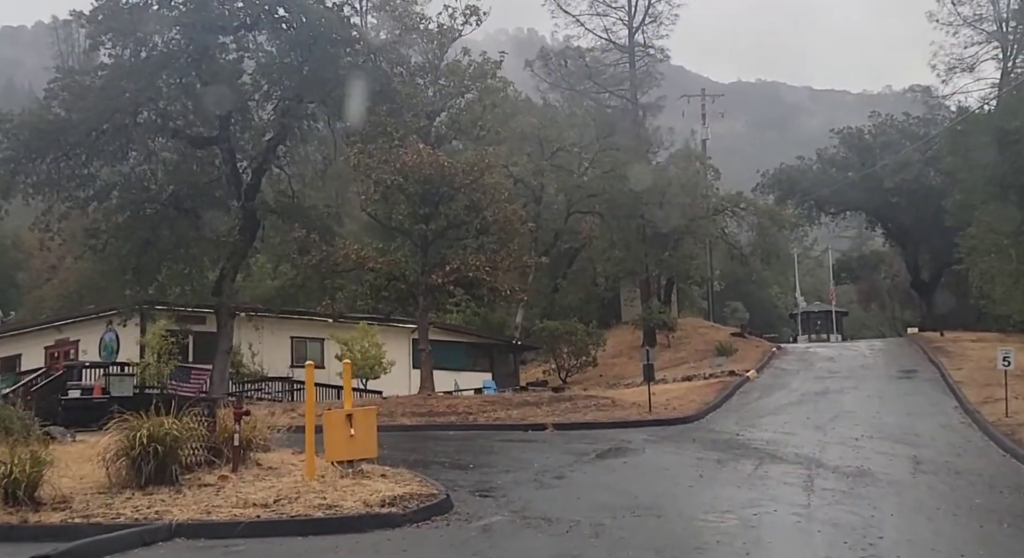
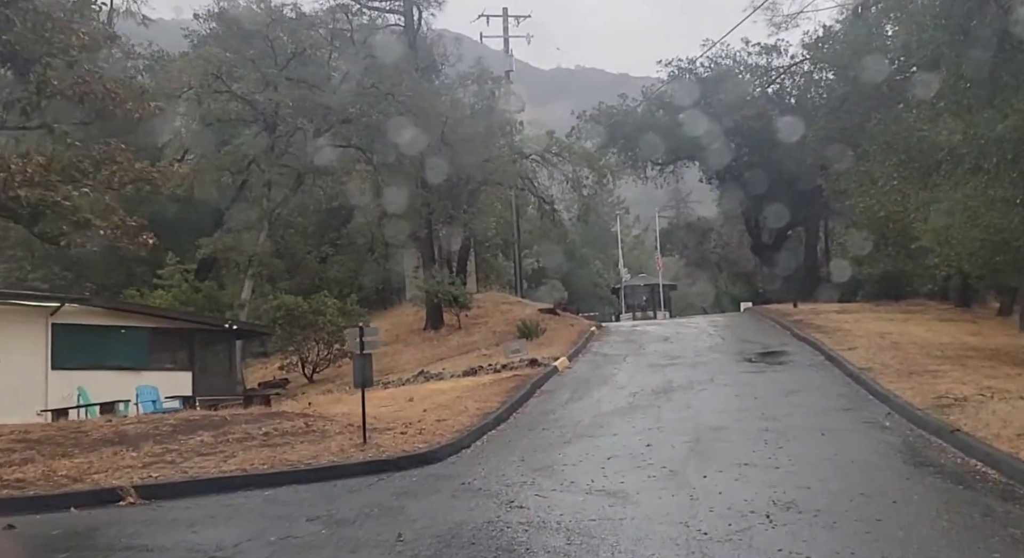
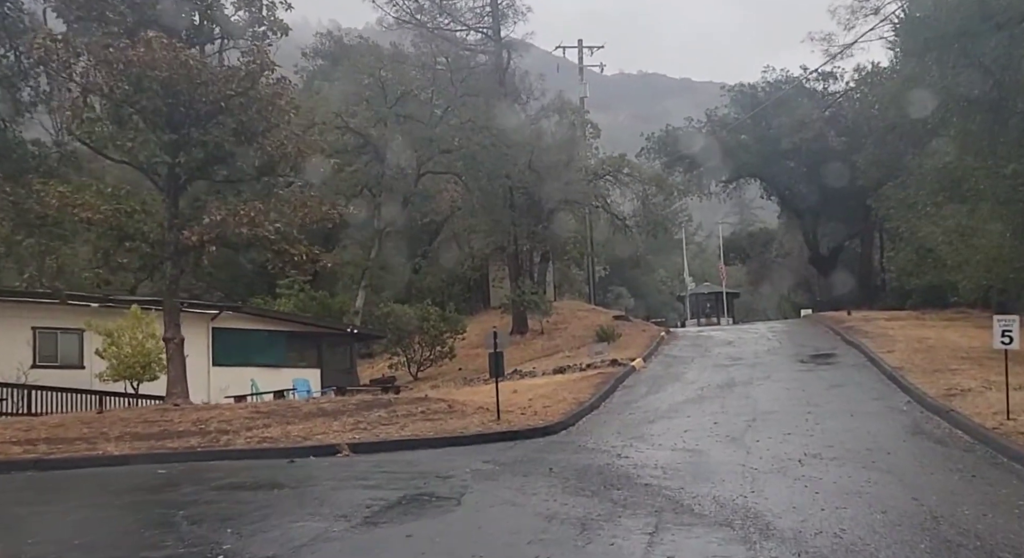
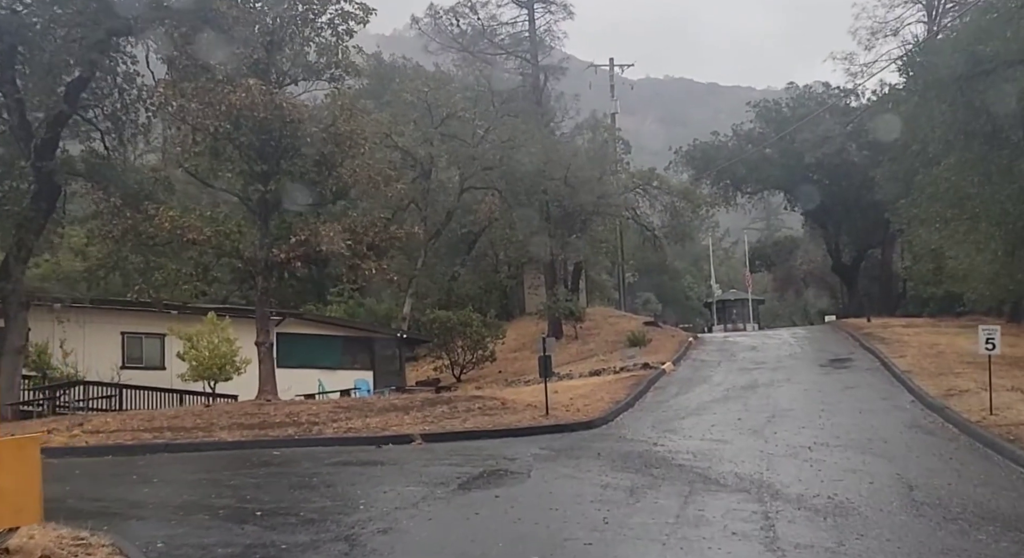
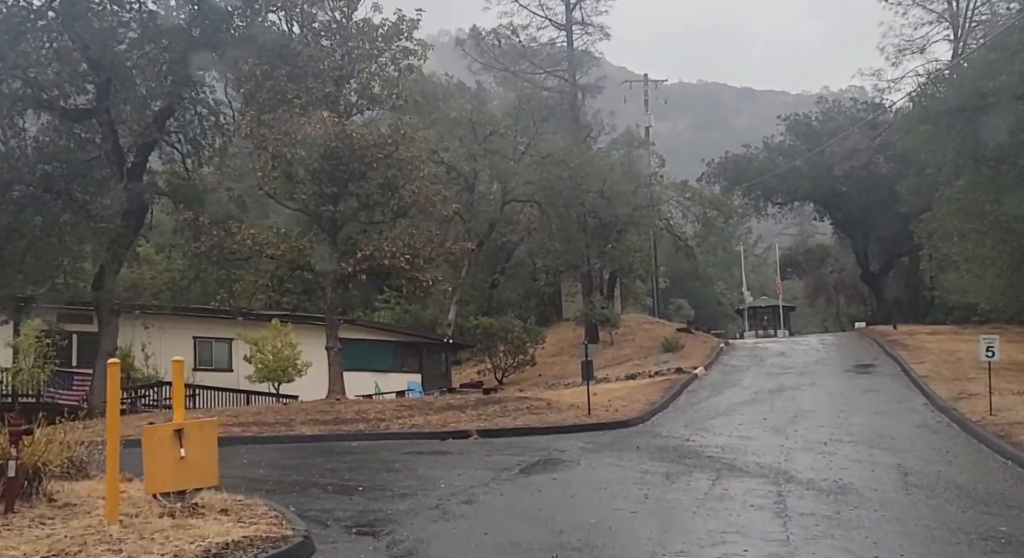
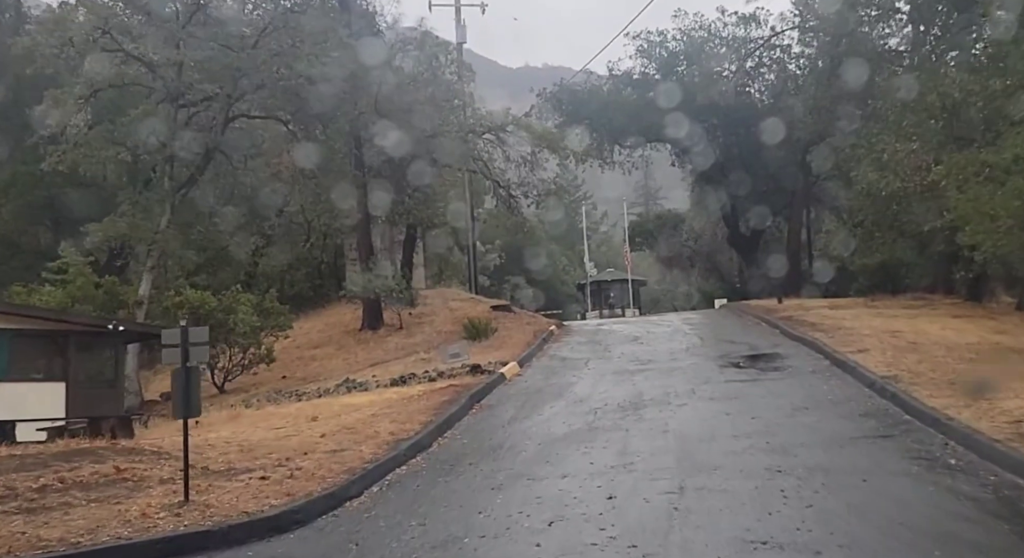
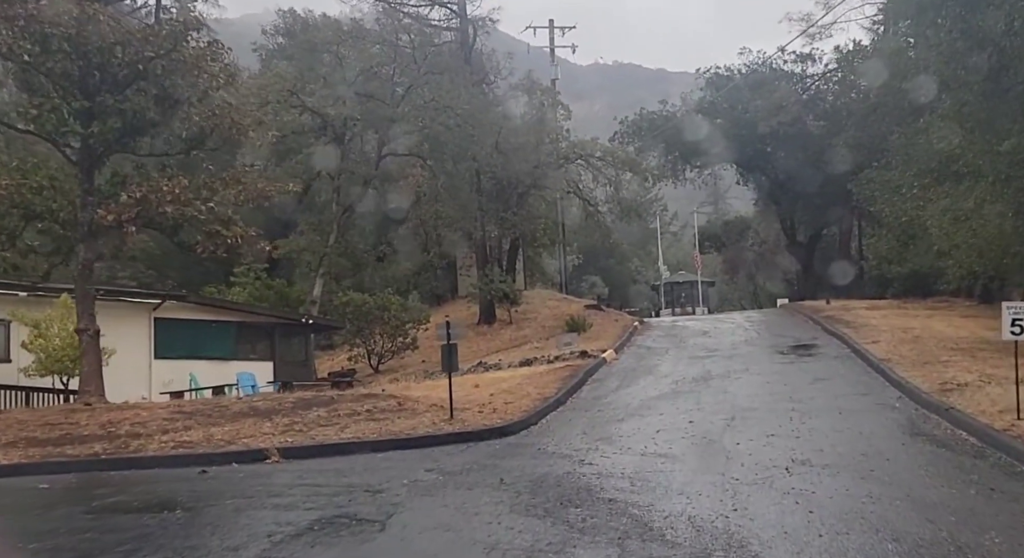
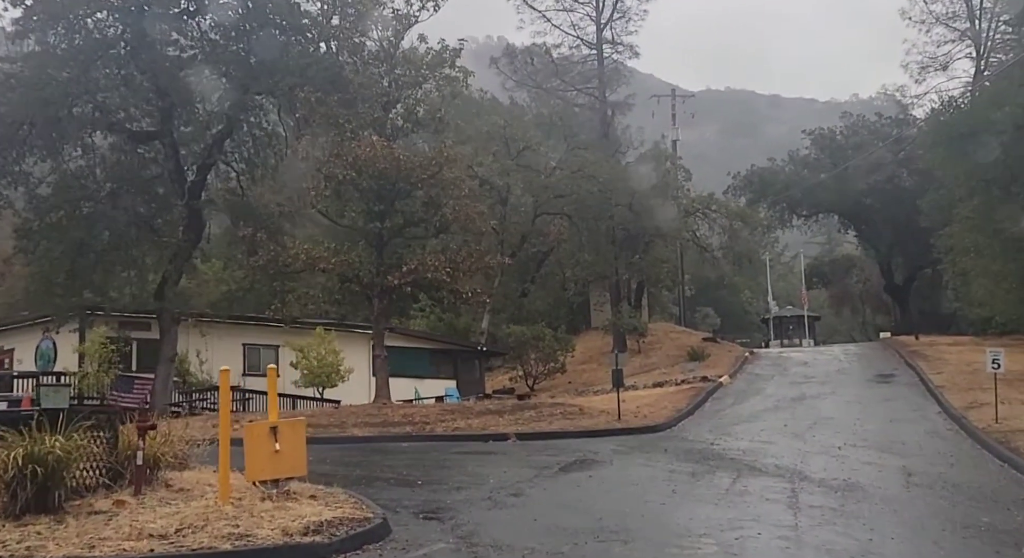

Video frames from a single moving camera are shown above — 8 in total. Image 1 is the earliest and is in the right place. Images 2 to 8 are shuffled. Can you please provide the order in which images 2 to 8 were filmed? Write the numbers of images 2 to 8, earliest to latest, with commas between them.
8, 5, 4, 3, 7, 2, 6
